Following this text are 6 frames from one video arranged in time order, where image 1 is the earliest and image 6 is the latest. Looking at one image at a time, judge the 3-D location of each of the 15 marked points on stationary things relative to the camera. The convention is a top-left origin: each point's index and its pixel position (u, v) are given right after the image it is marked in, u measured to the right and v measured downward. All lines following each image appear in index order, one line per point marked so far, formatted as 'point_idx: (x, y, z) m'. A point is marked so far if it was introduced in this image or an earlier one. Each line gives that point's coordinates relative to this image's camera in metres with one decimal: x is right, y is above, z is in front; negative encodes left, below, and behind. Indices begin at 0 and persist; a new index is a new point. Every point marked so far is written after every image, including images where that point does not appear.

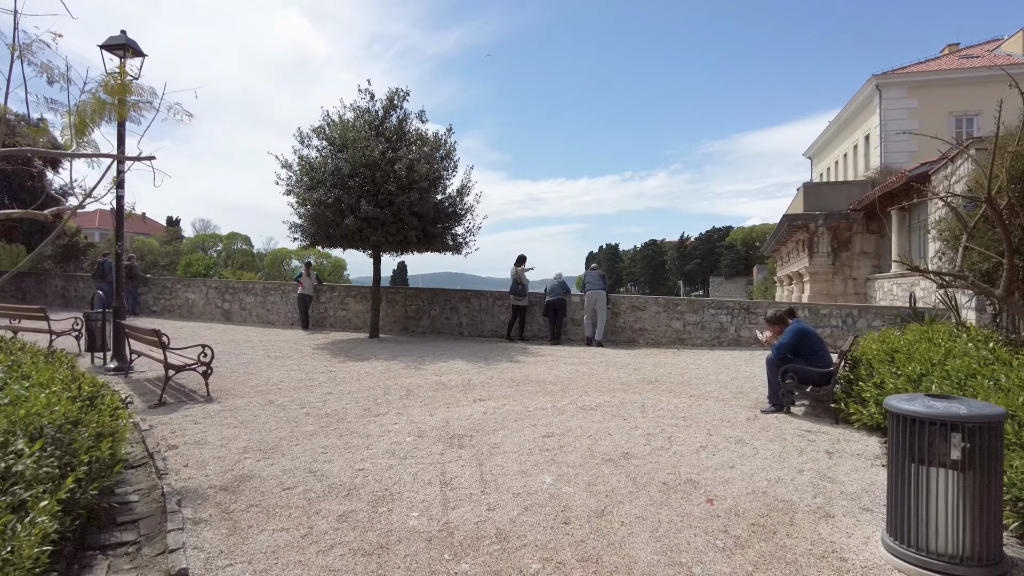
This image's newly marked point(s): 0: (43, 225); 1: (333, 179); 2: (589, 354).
0: (-14.2, +1.9, +20.0) m
1: (-3.1, +1.9, +11.4) m
2: (+1.2, -1.0, +10.2) m
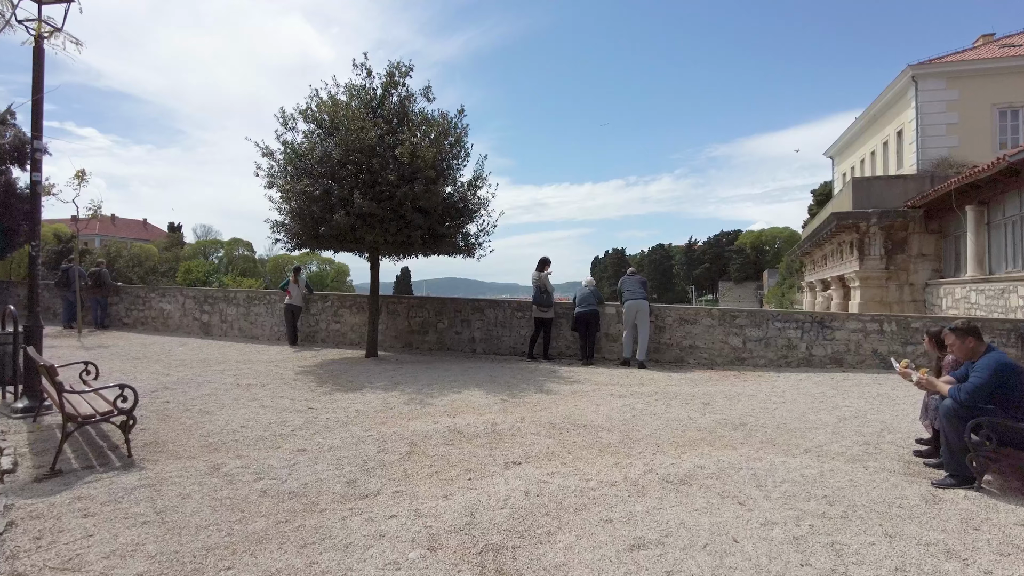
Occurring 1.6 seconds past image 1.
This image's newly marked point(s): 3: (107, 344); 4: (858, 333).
0: (-13.8, +1.6, +18.2) m
1: (-2.7, +1.7, +9.5) m
2: (+1.6, -1.2, +8.3) m
3: (-7.2, -1.0, +12.0) m
4: (+4.9, -0.6, +9.3) m
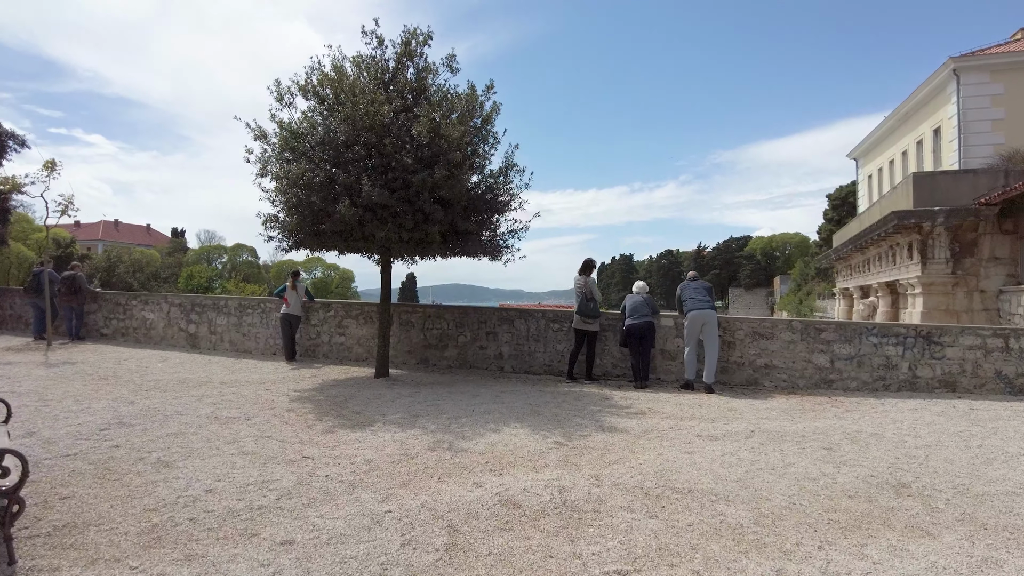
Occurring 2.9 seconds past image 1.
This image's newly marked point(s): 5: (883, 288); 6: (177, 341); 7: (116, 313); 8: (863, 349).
0: (-13.3, +1.5, +16.6) m
1: (-2.2, +1.6, +7.9) m
2: (+2.0, -1.2, +6.6) m
3: (-6.7, -1.1, +10.4) m
4: (+5.3, -0.7, +7.7) m
5: (+10.9, 0.0, +19.5) m
6: (-6.1, -1.0, +12.0) m
7: (-7.6, -0.5, +12.7) m
8: (+4.2, -0.7, +8.0) m
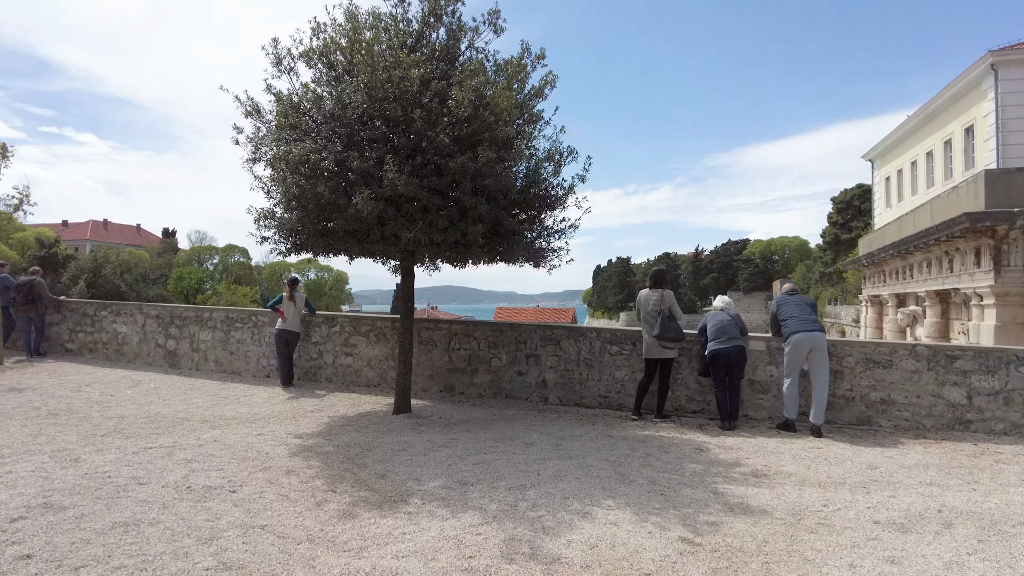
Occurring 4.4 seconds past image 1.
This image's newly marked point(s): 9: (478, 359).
0: (-12.8, +1.4, +14.8) m
1: (-1.6, +1.5, +6.2) m
2: (+2.6, -1.4, +4.9) m
3: (-6.2, -1.2, +8.6) m
4: (+5.9, -0.9, +6.0) m
5: (+11.3, -0.2, +18.0) m
6: (-5.6, -1.1, +10.2) m
7: (-7.1, -0.6, +10.9) m
8: (+4.8, -0.9, +6.4) m
9: (-0.4, -0.9, +8.1) m
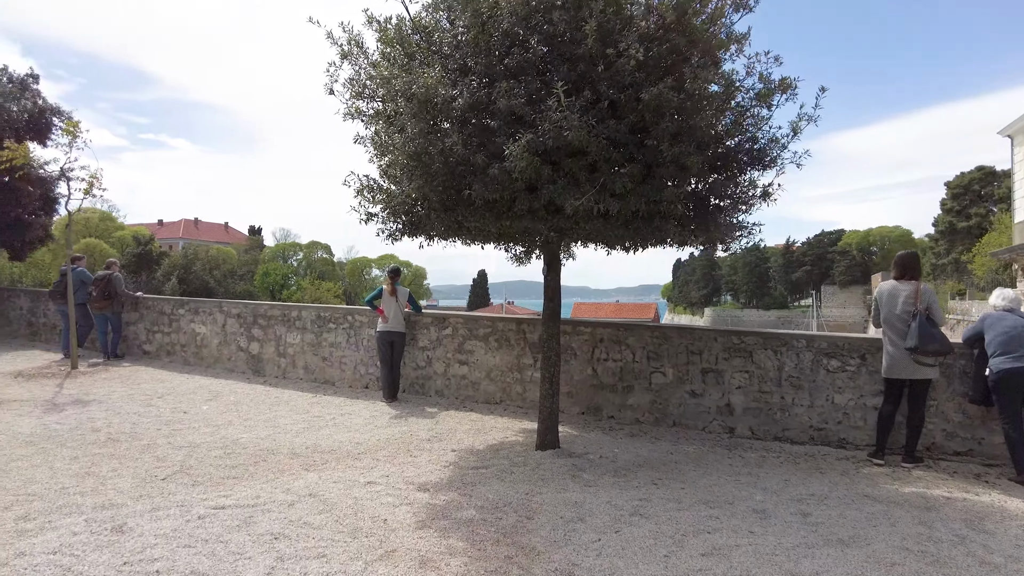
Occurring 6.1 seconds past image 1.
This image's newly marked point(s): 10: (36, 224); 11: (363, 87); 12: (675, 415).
0: (-10.4, +1.4, +14.2) m
1: (-0.3, +1.5, +4.5) m
2: (+3.8, -1.3, +2.7) m
3: (-4.6, -1.2, +7.3) m
4: (+7.2, -0.8, +3.5) m
5: (+13.9, -0.1, +14.7) m
6: (-3.7, -1.0, +8.9) m
7: (-5.2, -0.5, +9.8) m
8: (+6.2, -0.8, +3.9) m
9: (+1.2, -0.8, +6.2) m
10: (-10.5, +1.4, +14.6) m
11: (-1.1, +1.5, +5.1) m
12: (+1.5, -1.1, +6.0) m
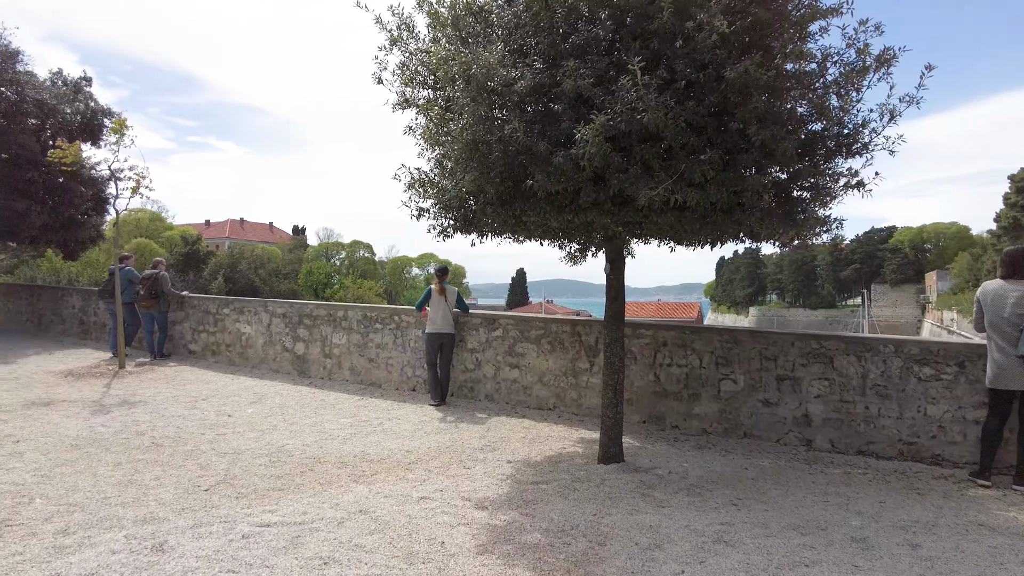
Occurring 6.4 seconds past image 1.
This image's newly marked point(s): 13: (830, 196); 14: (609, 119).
0: (-9.4, +1.5, +14.4) m
1: (+0.1, +1.5, +4.1) m
2: (+4.1, -1.4, +2.1) m
3: (-4.0, -1.2, +7.2) m
4: (+7.5, -0.8, +2.7) m
5: (+14.8, 0.0, +13.5) m
6: (-3.1, -1.0, +8.8) m
7: (-4.5, -0.5, +9.7) m
8: (+6.5, -0.8, +3.2) m
9: (+1.6, -0.8, +5.8) m
10: (-9.5, +1.4, +14.9) m
11: (-0.7, +1.5, +4.8) m
12: (+2.0, -1.1, +5.6) m
13: (+2.1, +0.6, +4.5) m
14: (+0.5, +0.9, +3.8) m
